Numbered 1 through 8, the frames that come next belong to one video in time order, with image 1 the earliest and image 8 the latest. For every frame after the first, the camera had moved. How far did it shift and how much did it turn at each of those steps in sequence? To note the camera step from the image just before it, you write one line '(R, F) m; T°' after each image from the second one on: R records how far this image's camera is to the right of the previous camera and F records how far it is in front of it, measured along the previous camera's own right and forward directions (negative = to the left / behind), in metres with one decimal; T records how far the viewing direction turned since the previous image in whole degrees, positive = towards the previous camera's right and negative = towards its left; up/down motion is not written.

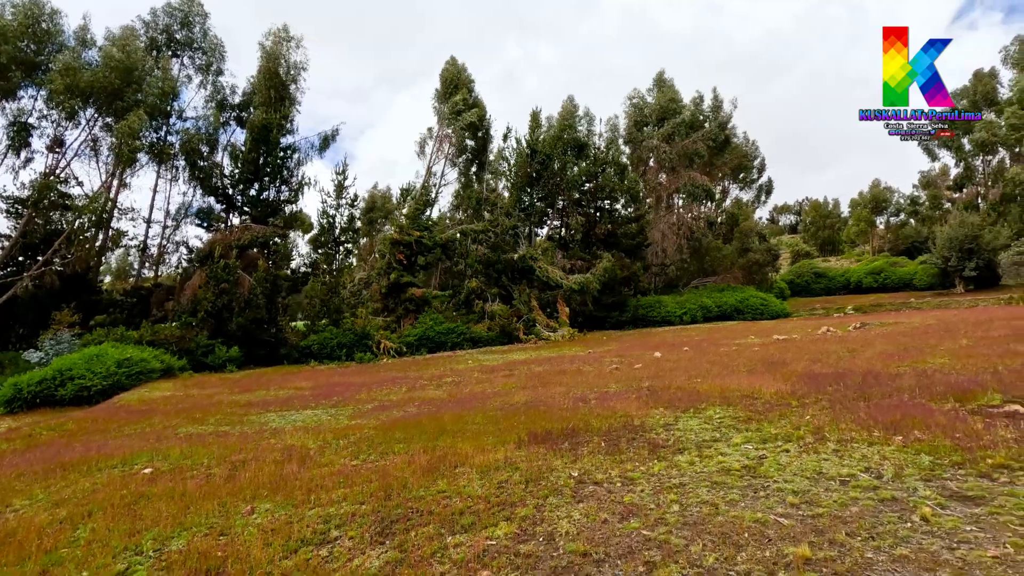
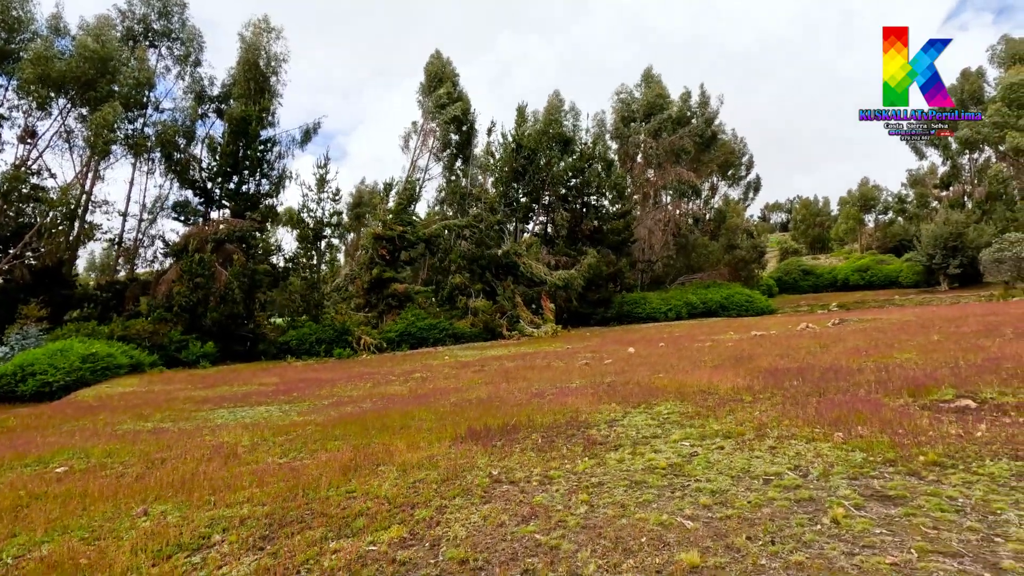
(+0.6, +0.3) m; +1°
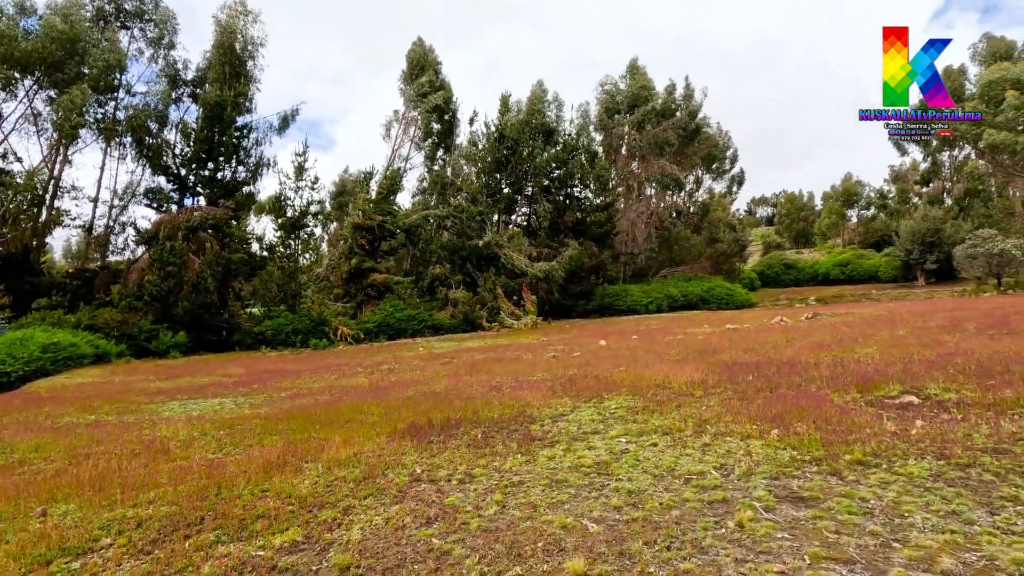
(+0.5, +0.2) m; +1°
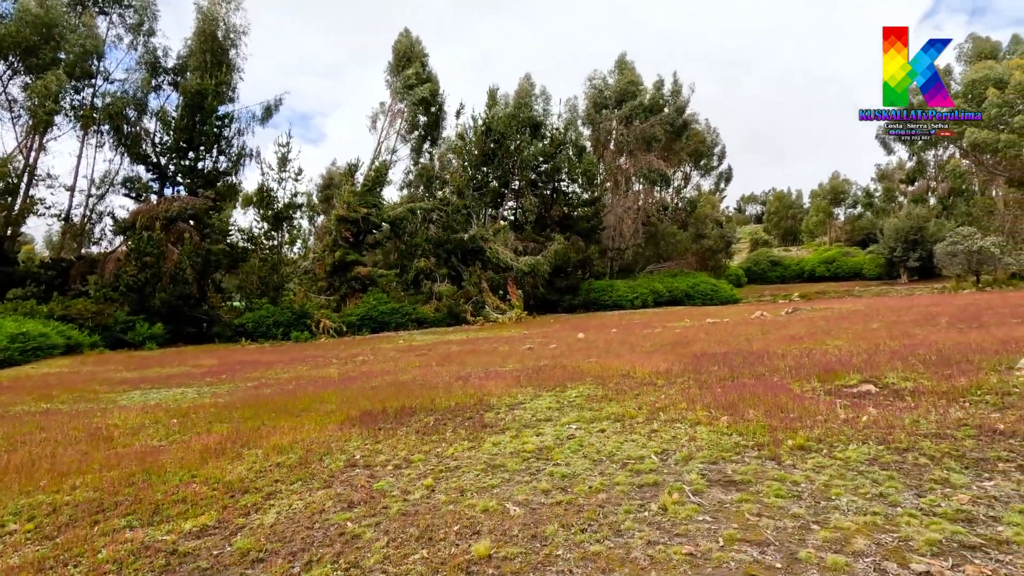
(+0.4, +0.1) m; +1°
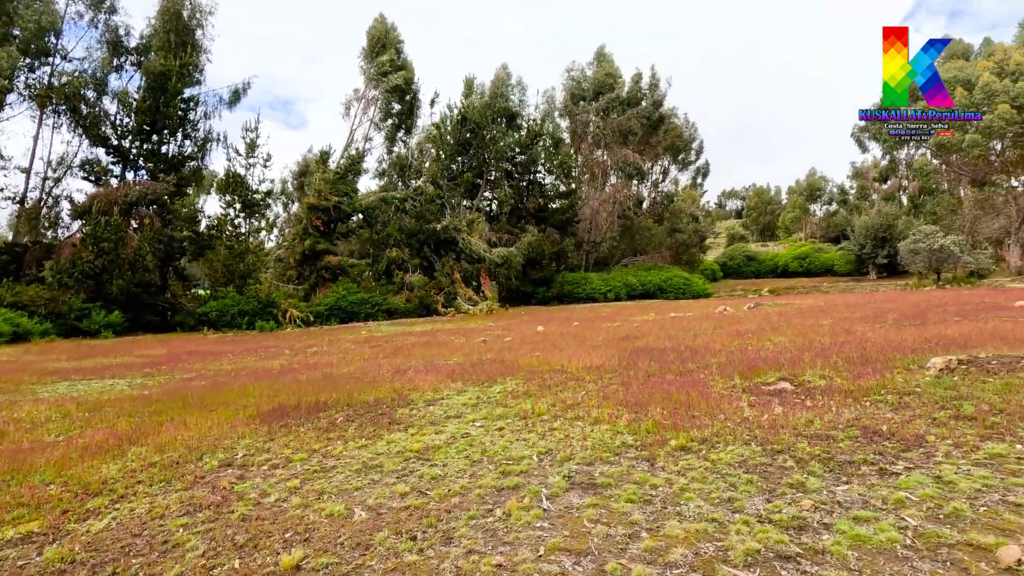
(+0.7, +0.1) m; +2°
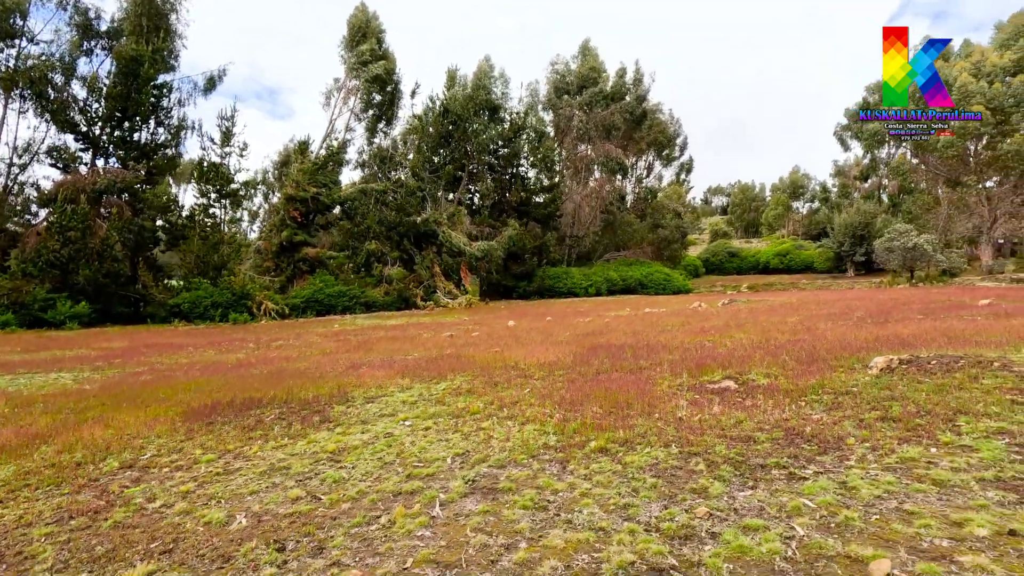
(+0.5, +0.1) m; +1°
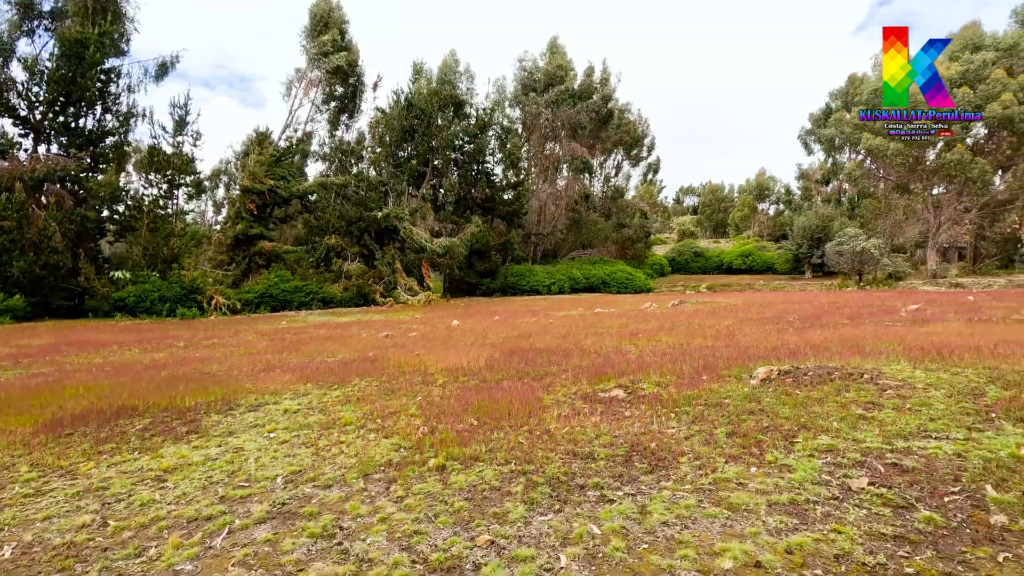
(+0.9, +0.1) m; +3°
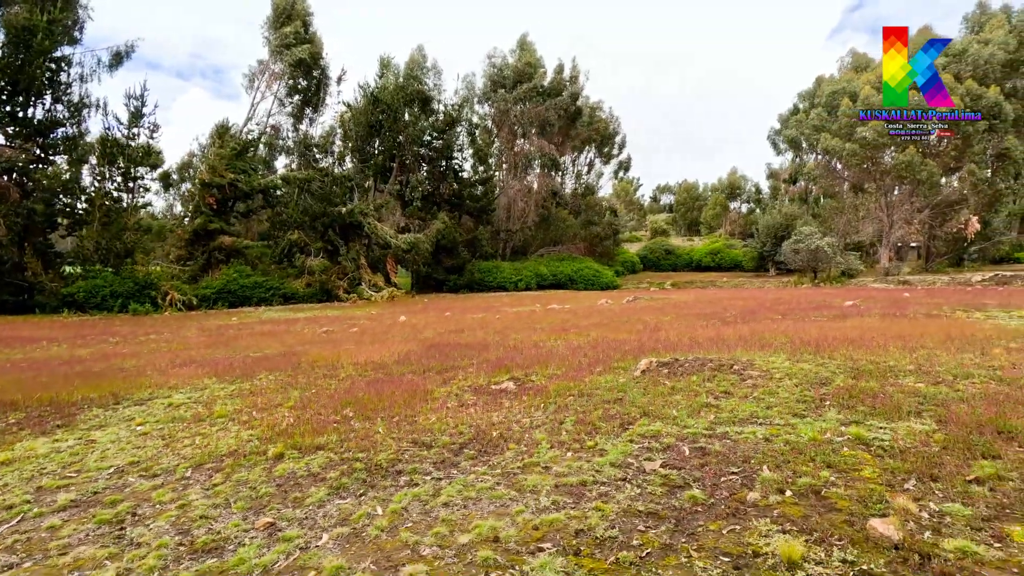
(+0.9, -0.1) m; +2°
